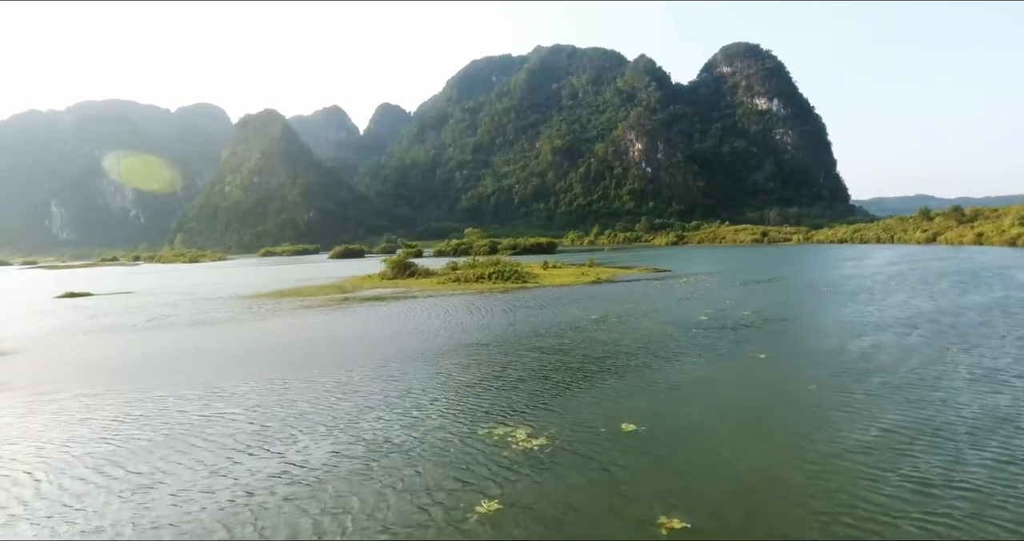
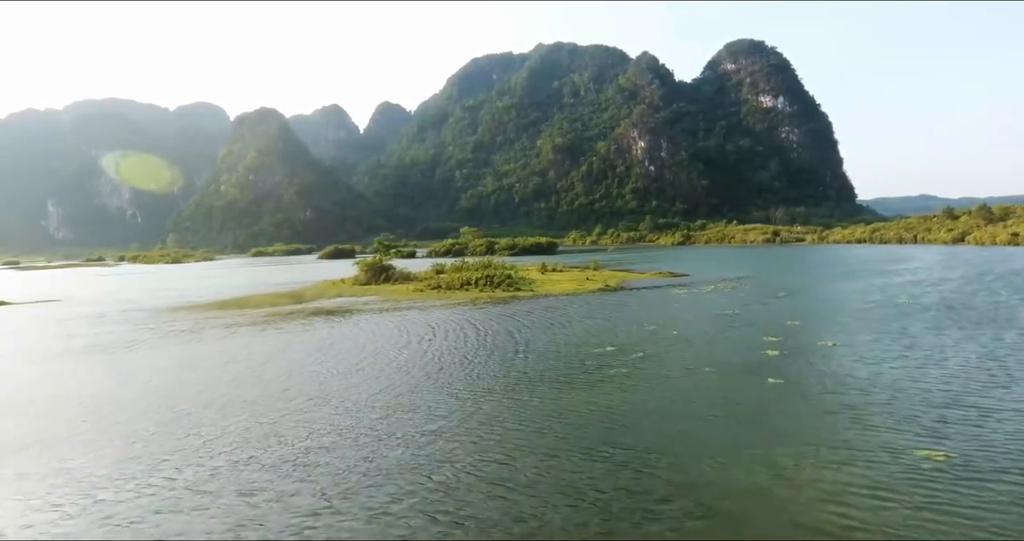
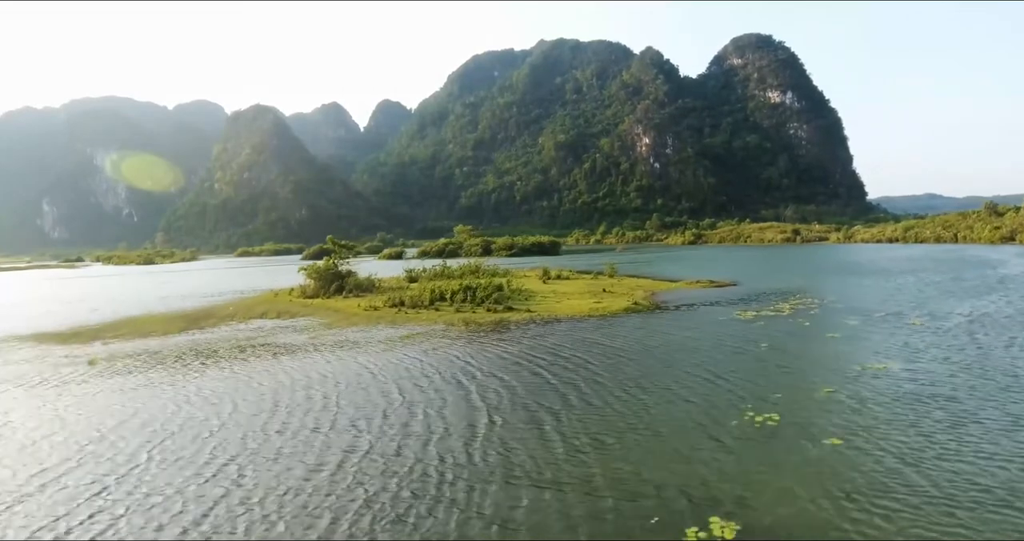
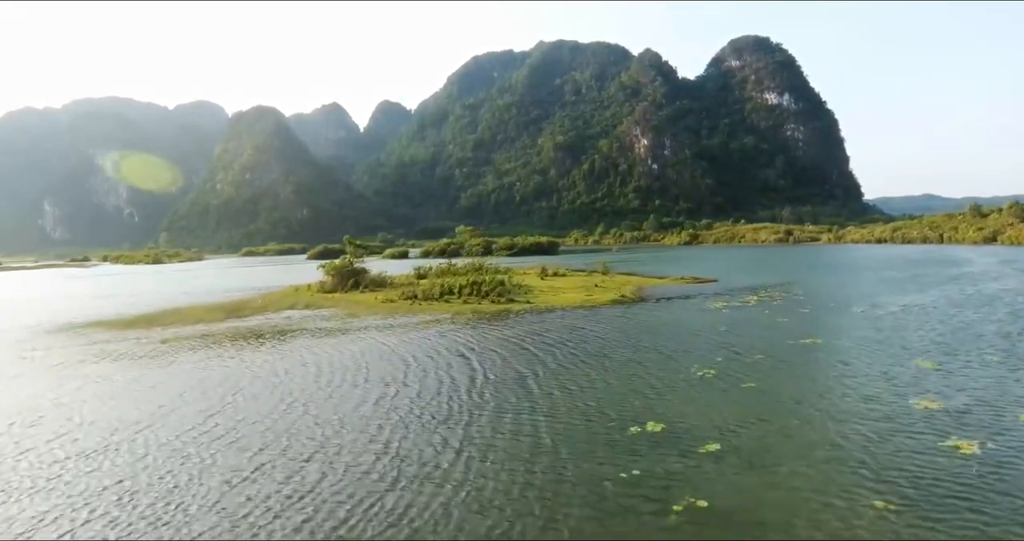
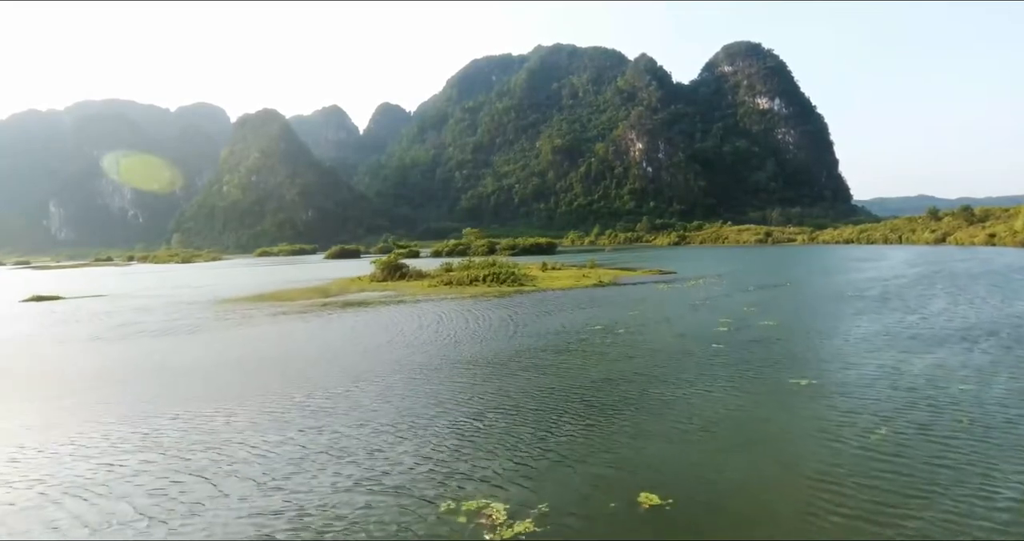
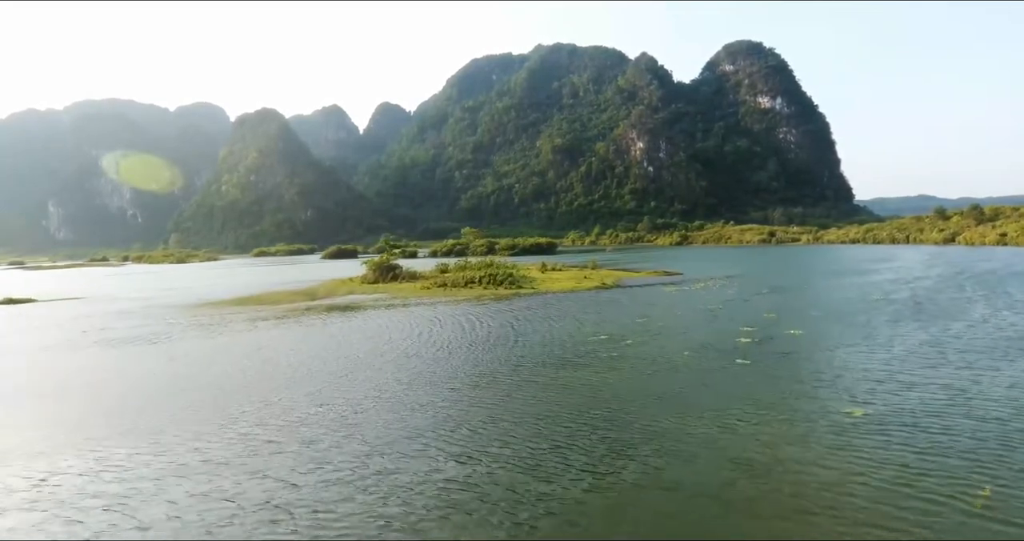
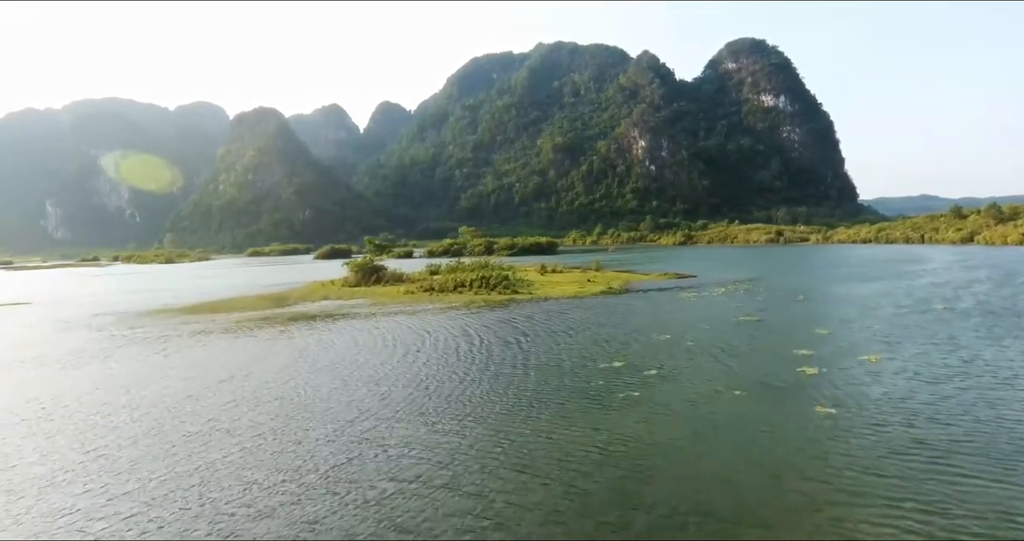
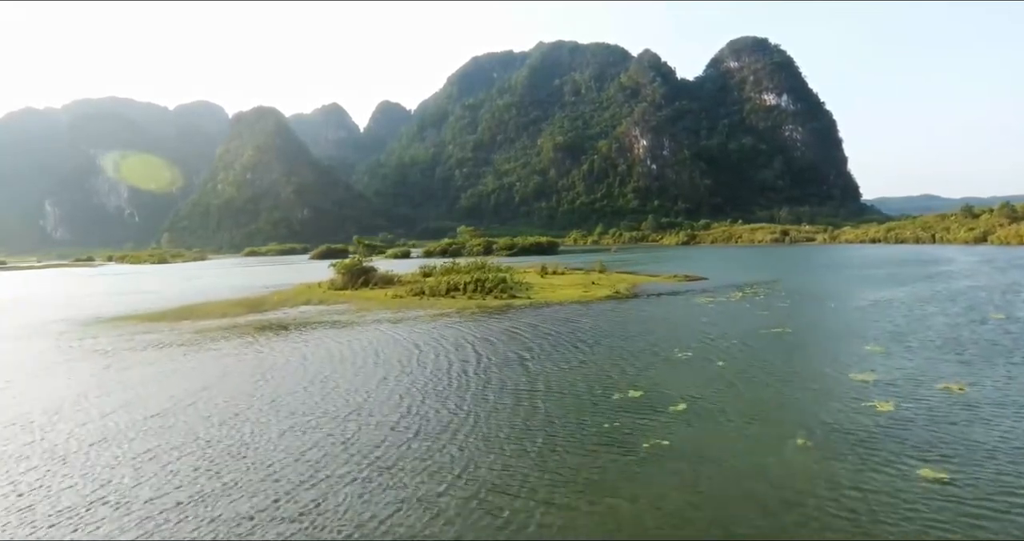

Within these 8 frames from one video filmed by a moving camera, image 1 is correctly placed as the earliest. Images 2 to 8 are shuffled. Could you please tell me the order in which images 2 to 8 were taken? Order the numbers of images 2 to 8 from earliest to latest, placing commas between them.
5, 6, 2, 7, 8, 4, 3
